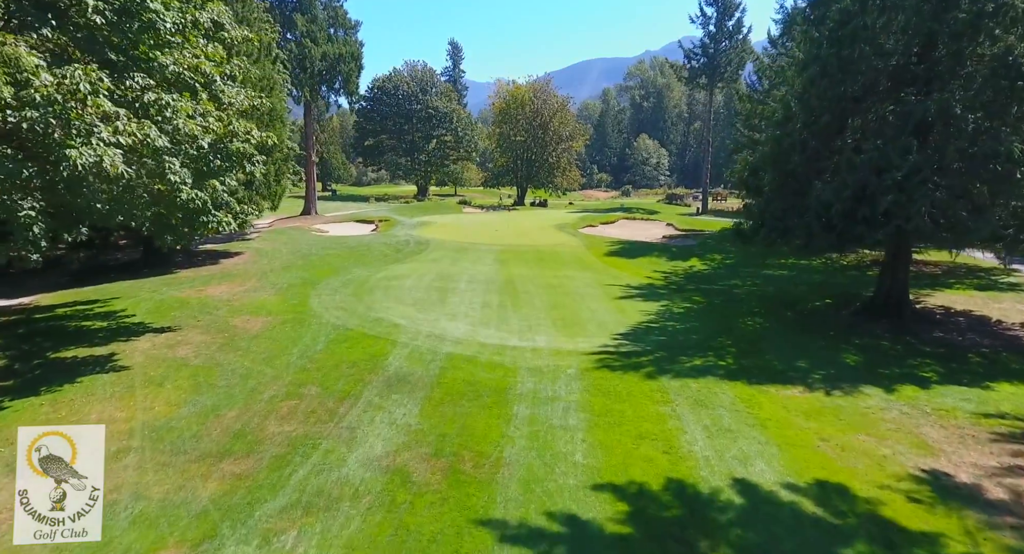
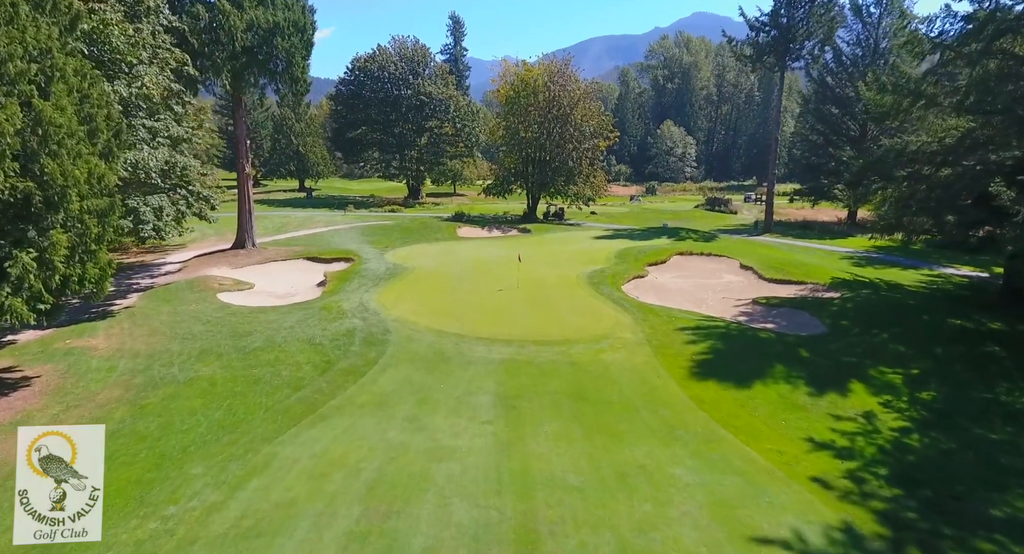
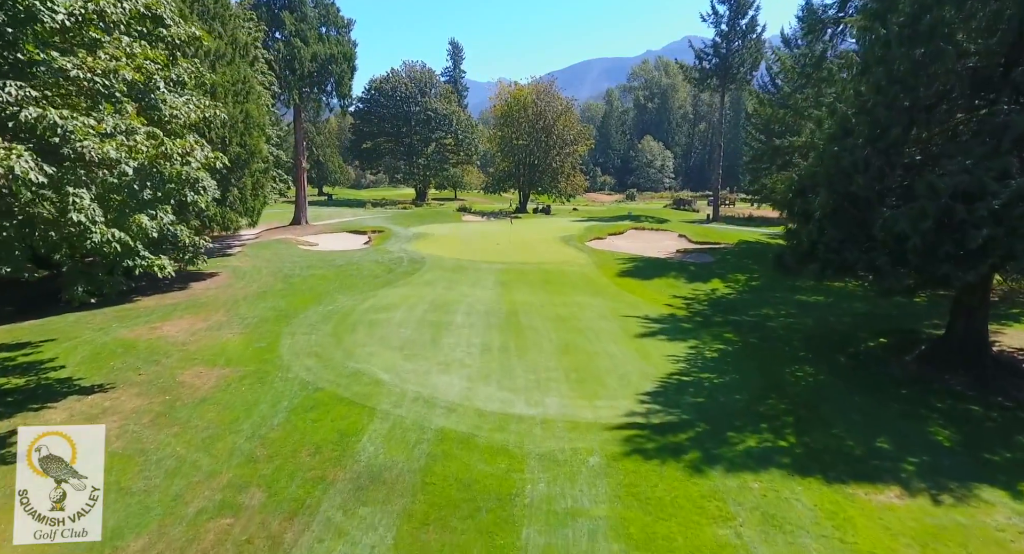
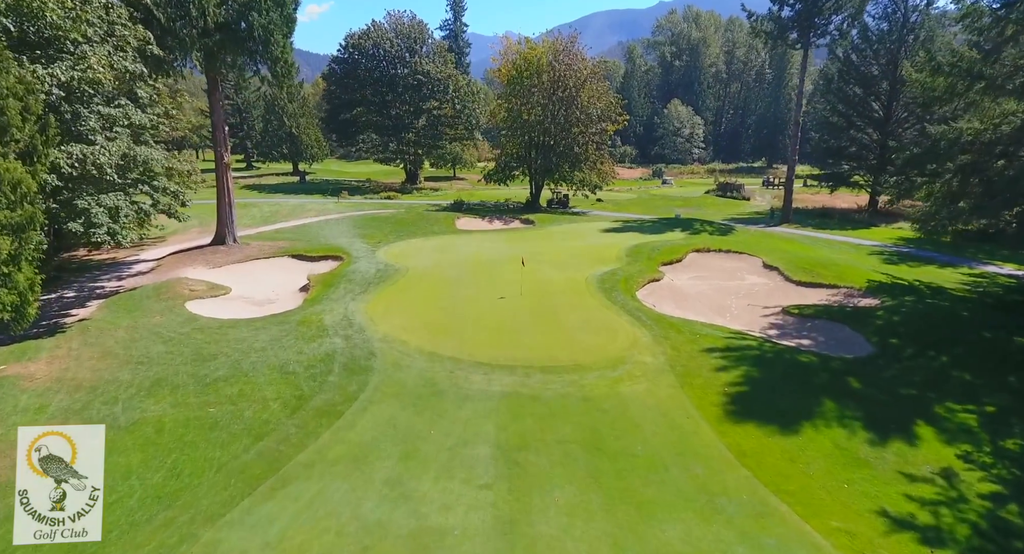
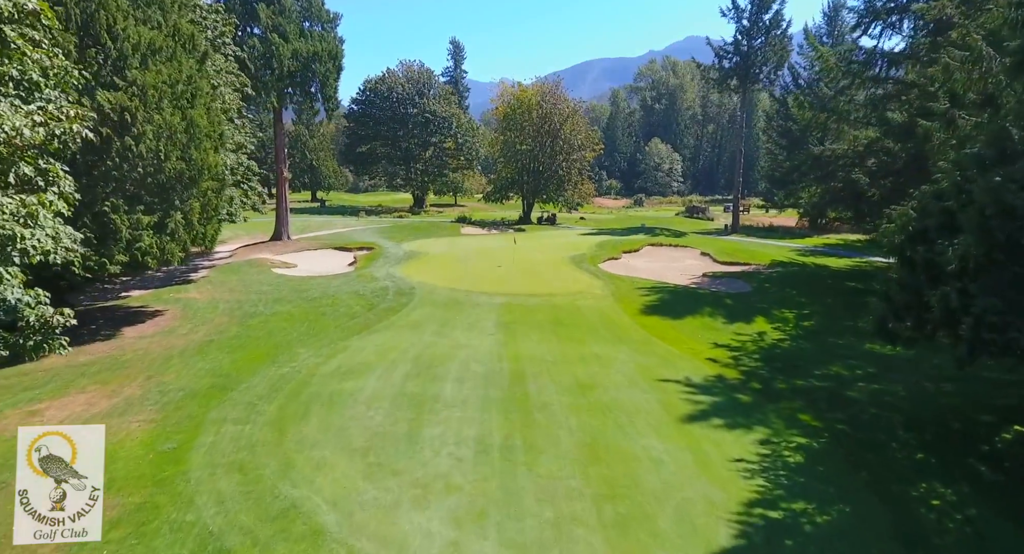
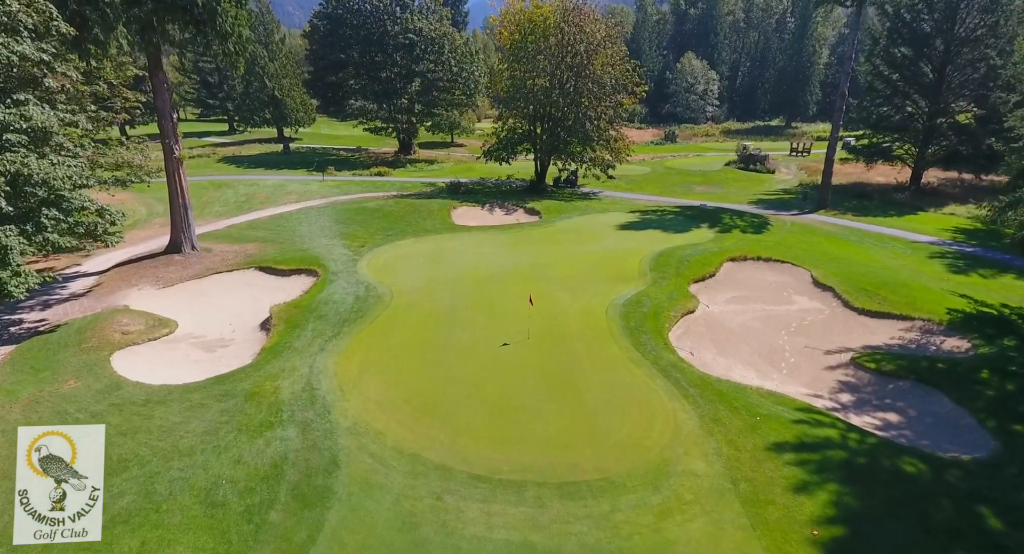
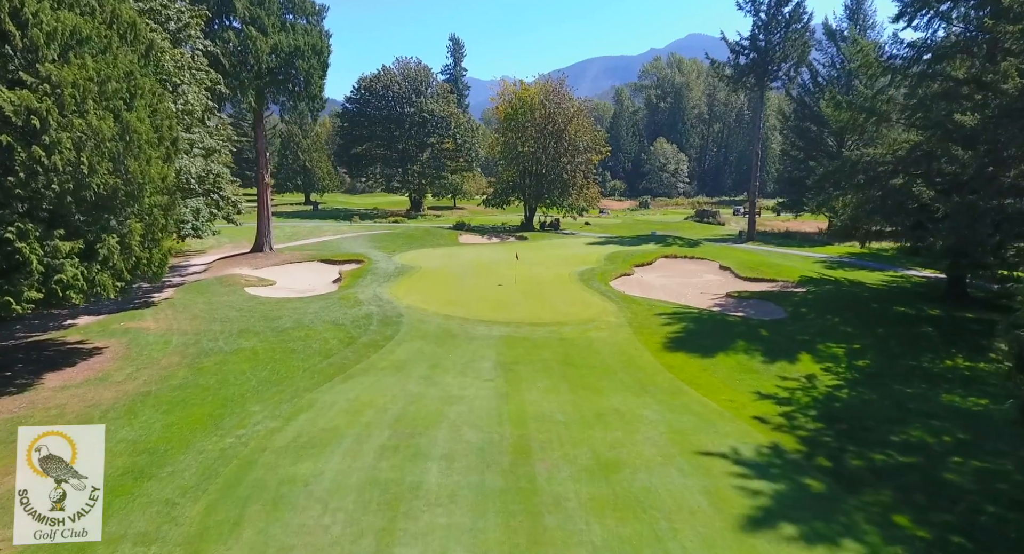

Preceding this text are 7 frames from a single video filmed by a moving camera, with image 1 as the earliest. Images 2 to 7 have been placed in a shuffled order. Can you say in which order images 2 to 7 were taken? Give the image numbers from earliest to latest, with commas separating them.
3, 5, 7, 2, 4, 6
